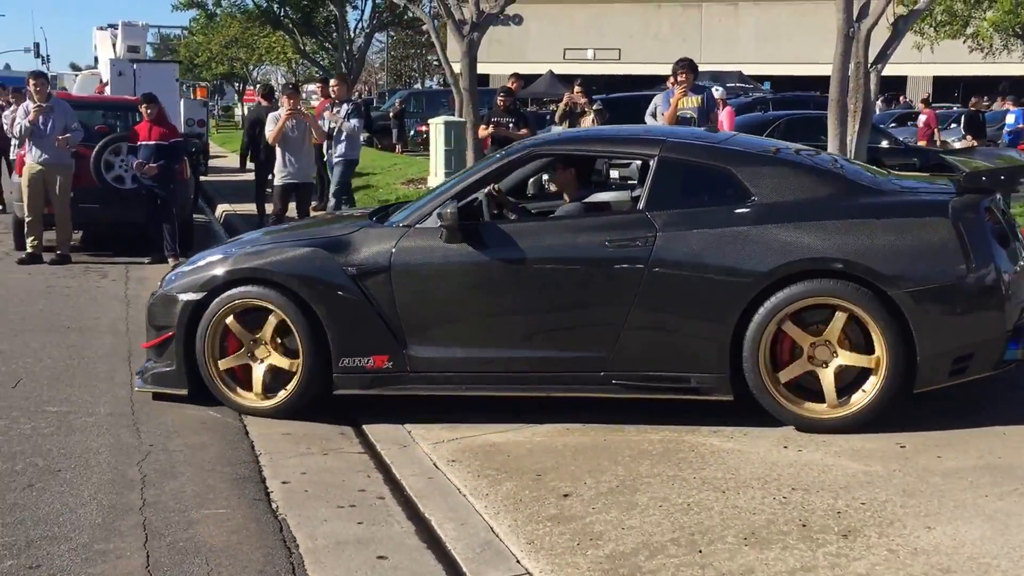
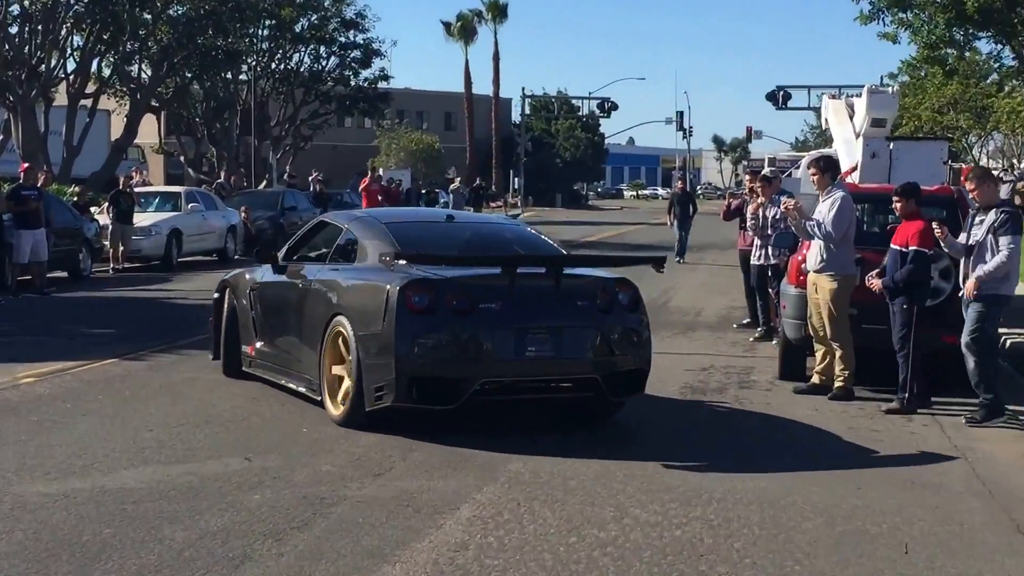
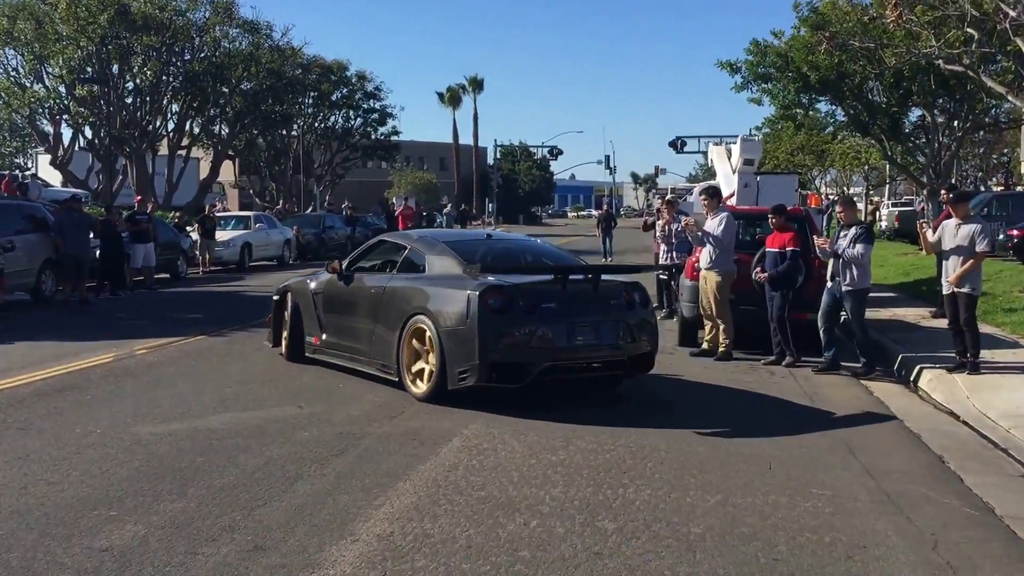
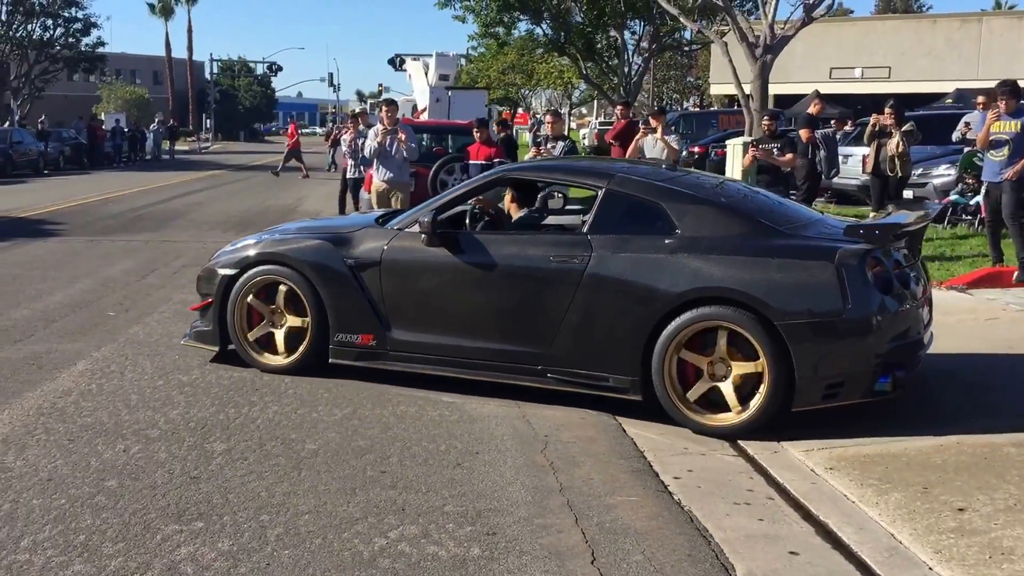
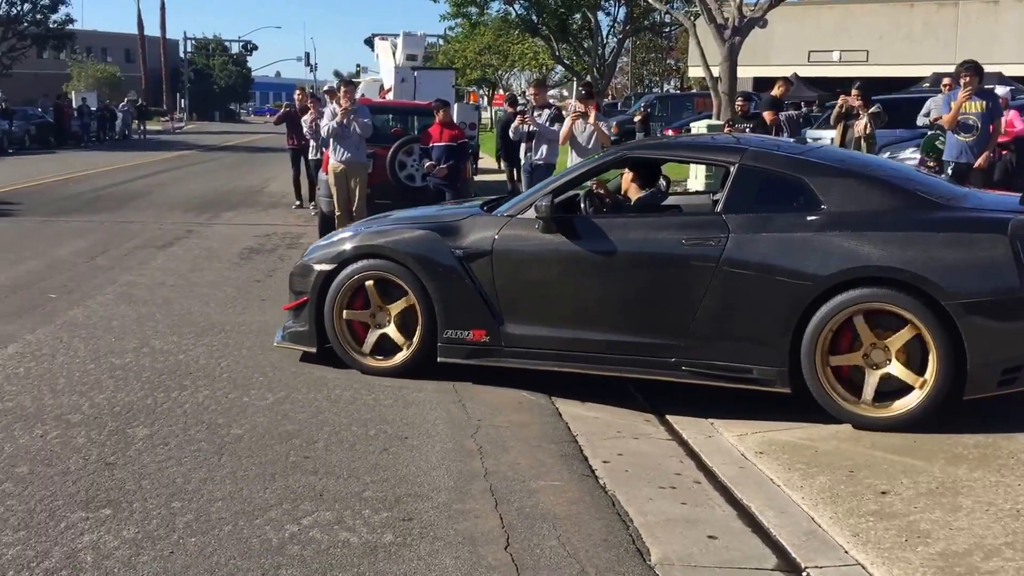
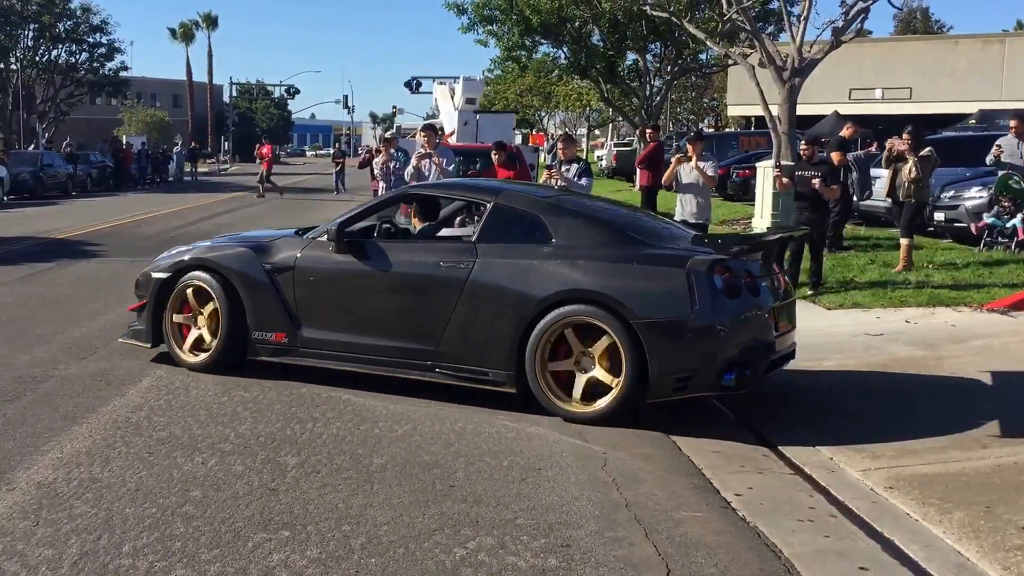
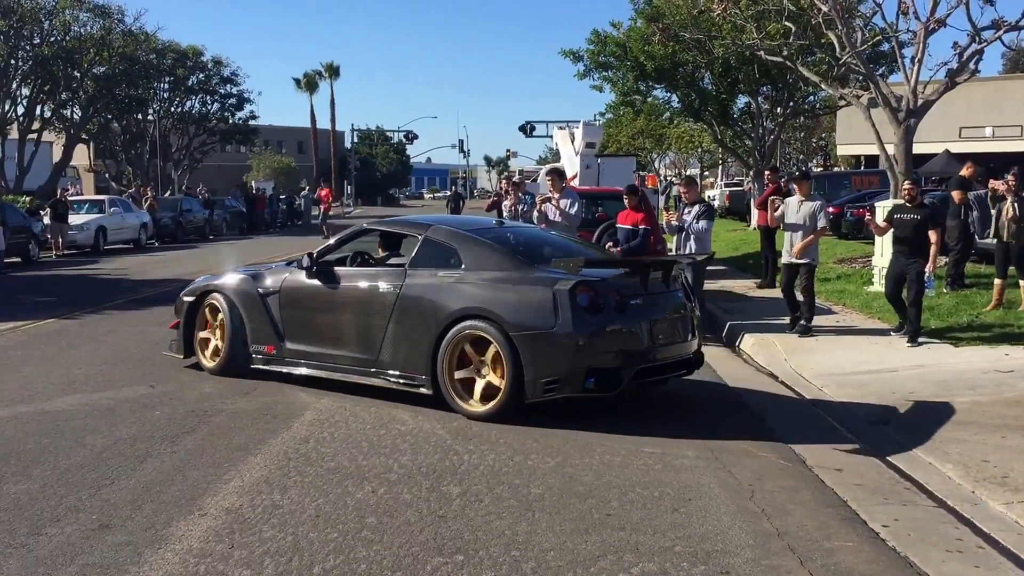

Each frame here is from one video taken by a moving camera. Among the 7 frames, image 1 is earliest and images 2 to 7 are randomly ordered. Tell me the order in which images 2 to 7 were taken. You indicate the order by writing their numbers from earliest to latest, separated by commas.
5, 4, 6, 7, 3, 2
